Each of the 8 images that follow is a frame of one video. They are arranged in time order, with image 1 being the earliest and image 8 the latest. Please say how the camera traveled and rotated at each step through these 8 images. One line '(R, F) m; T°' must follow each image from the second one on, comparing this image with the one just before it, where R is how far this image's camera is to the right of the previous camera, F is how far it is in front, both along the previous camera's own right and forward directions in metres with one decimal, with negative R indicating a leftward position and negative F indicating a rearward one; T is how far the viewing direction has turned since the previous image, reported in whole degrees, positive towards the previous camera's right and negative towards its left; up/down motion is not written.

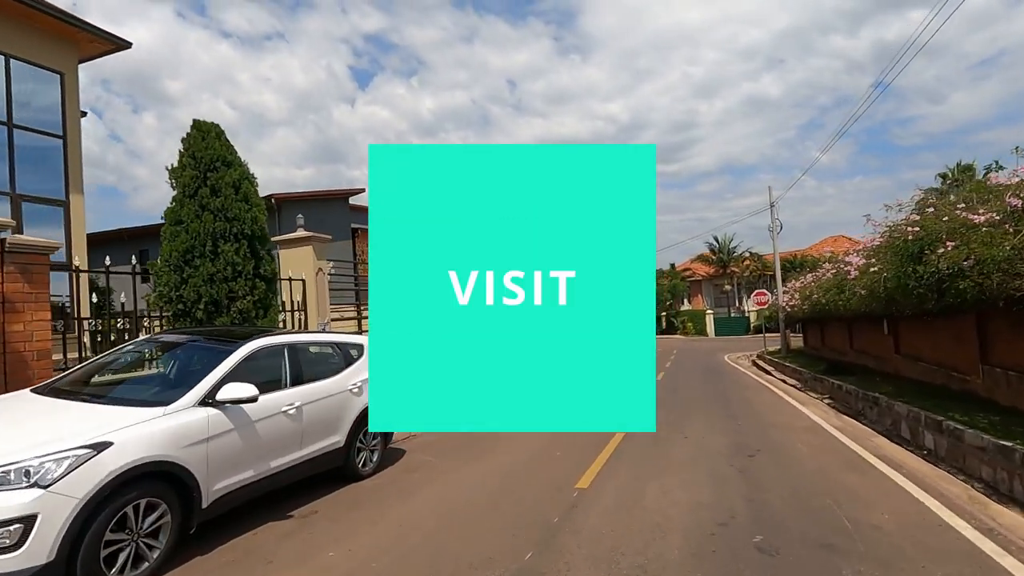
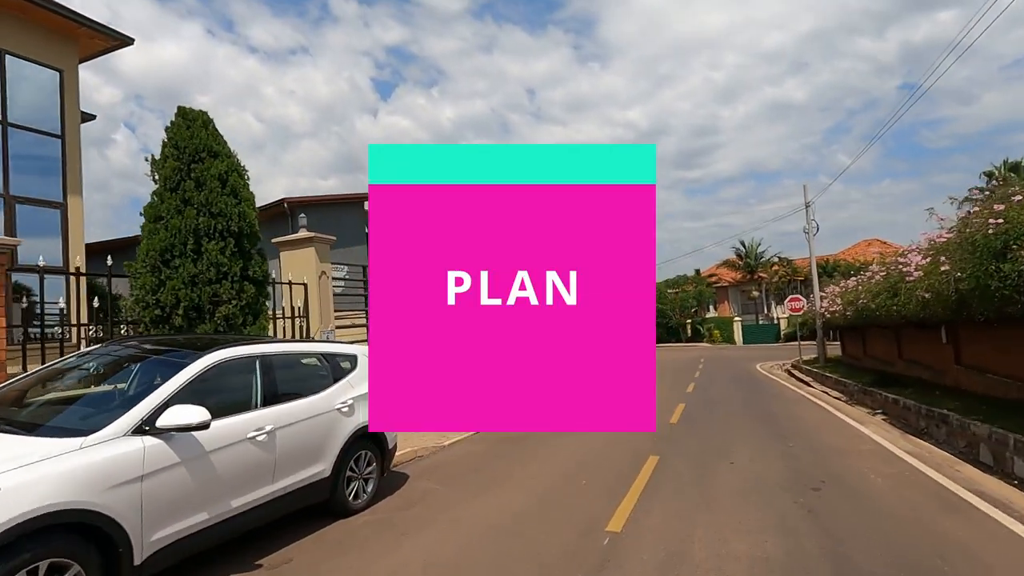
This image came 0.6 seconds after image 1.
(0.0, +1.0) m; -2°
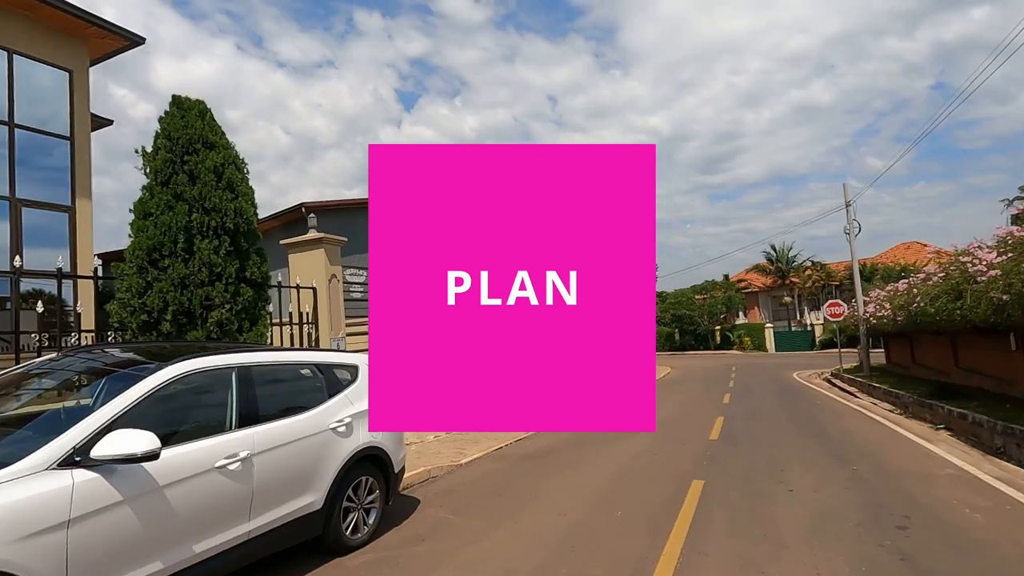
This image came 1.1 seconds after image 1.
(0.0, +0.8) m; -2°
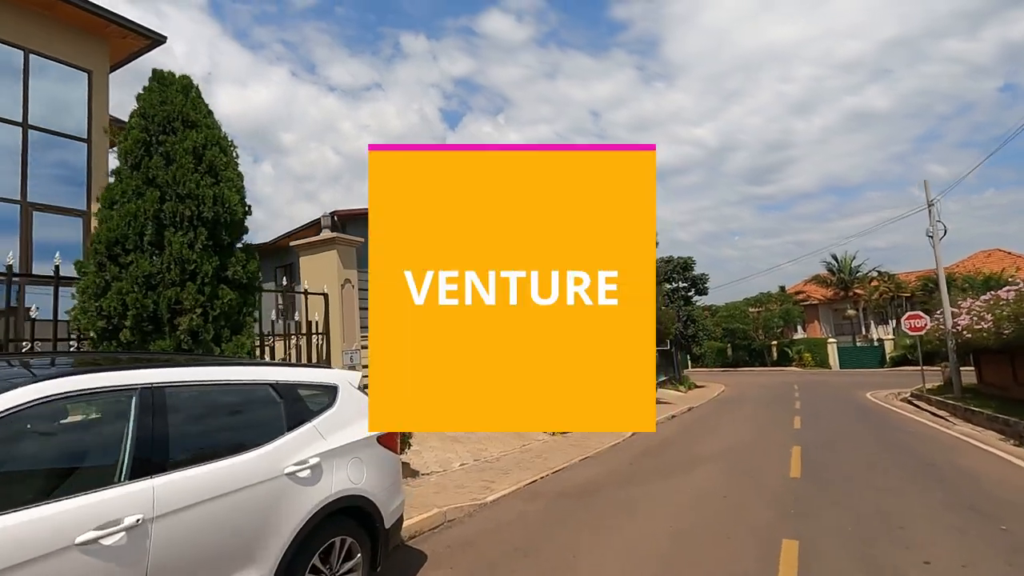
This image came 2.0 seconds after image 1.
(+0.1, +1.4) m; -5°
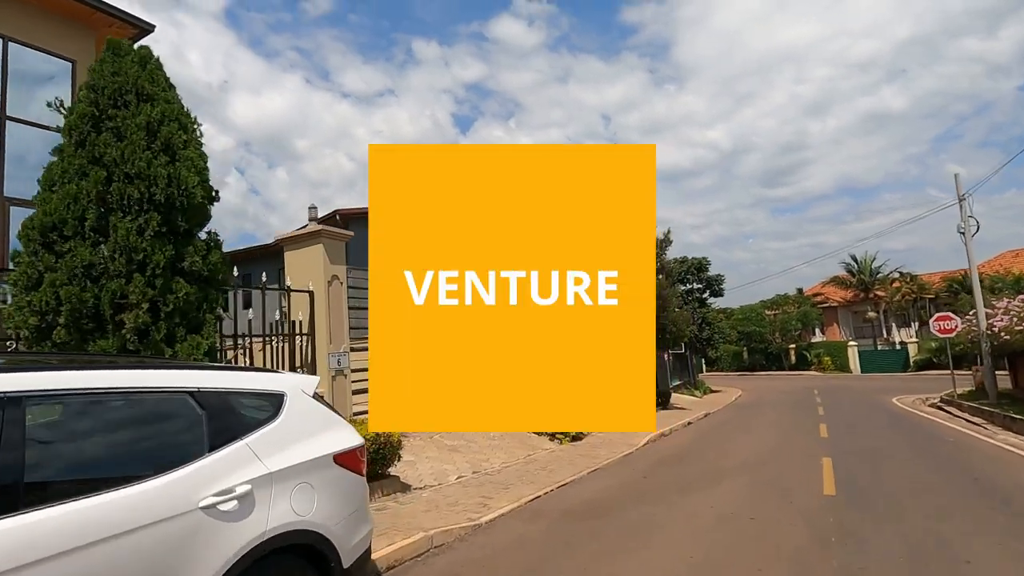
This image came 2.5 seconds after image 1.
(+0.2, +0.8) m; -1°
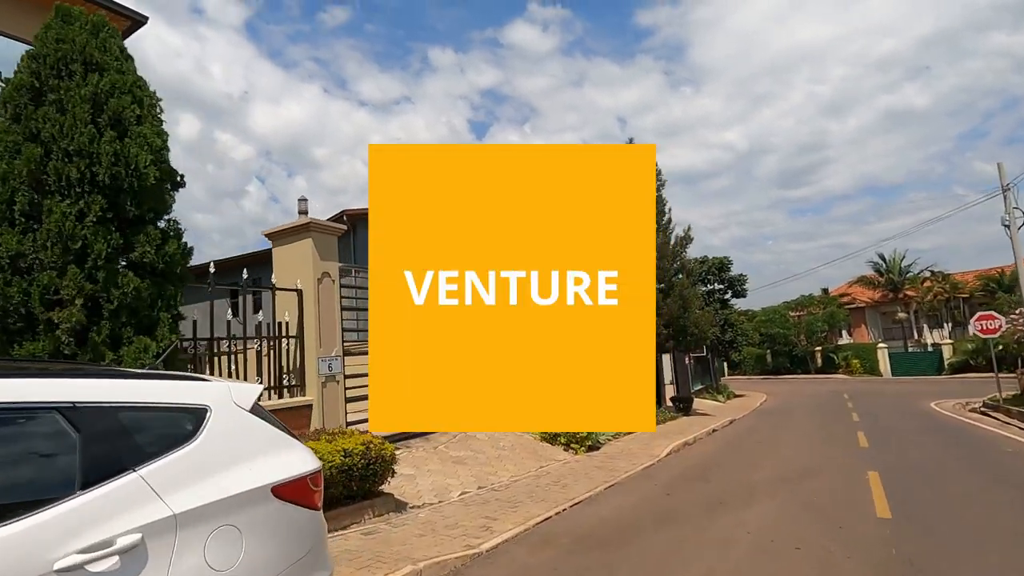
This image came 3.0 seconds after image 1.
(+0.1, +0.8) m; -2°
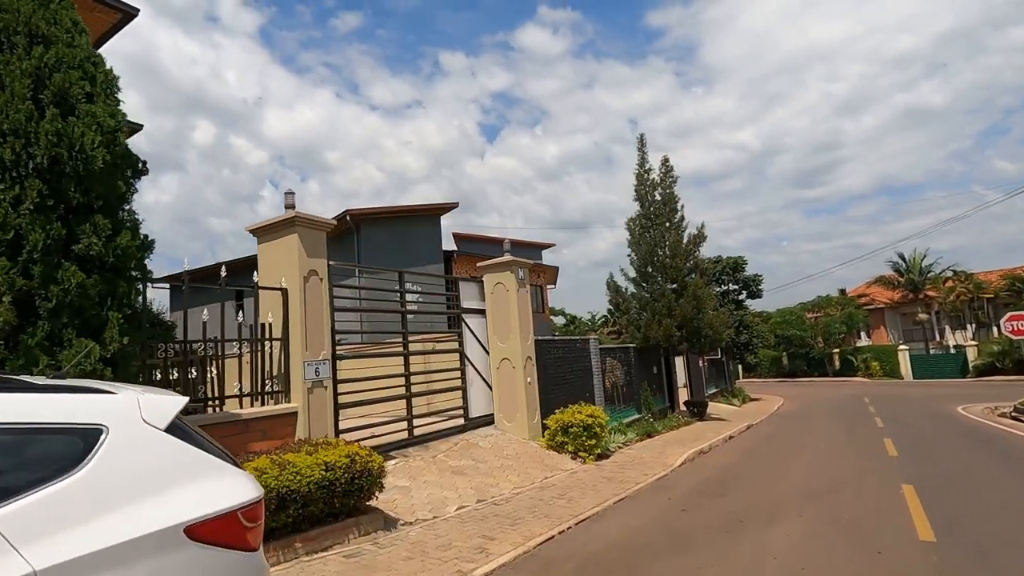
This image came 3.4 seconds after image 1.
(+0.1, +0.6) m; -1°
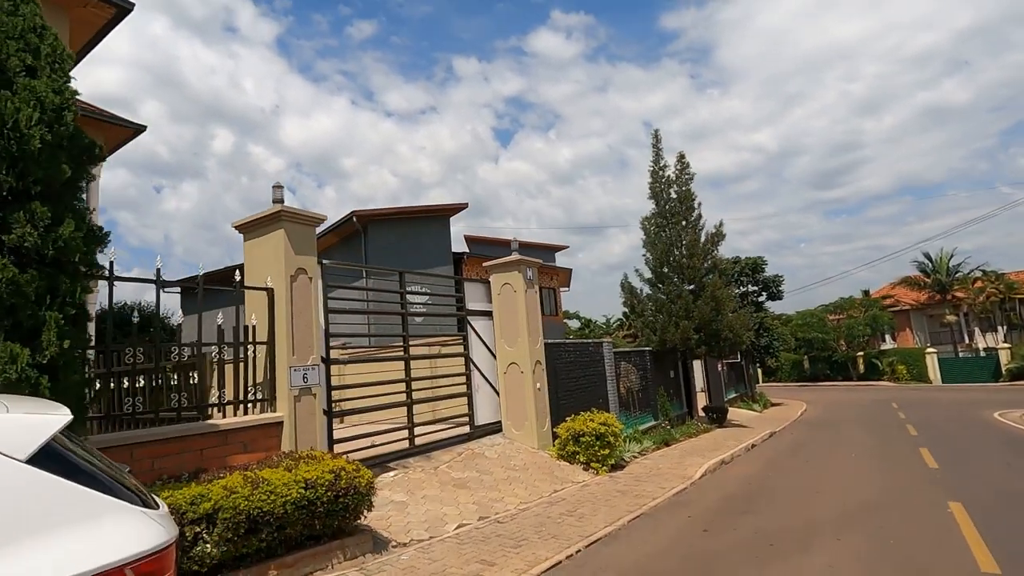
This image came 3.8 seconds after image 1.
(+0.1, +0.6) m; -2°
